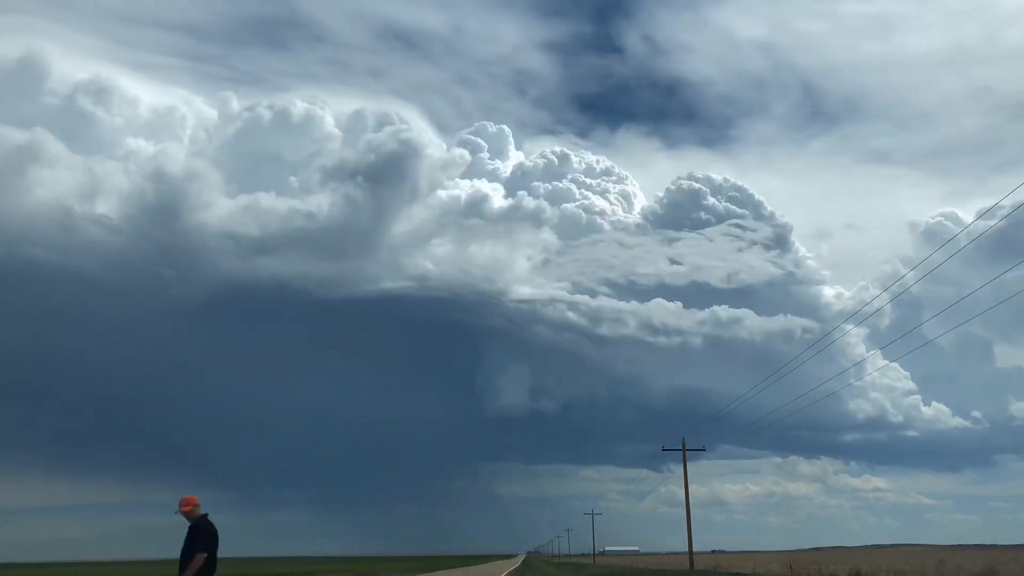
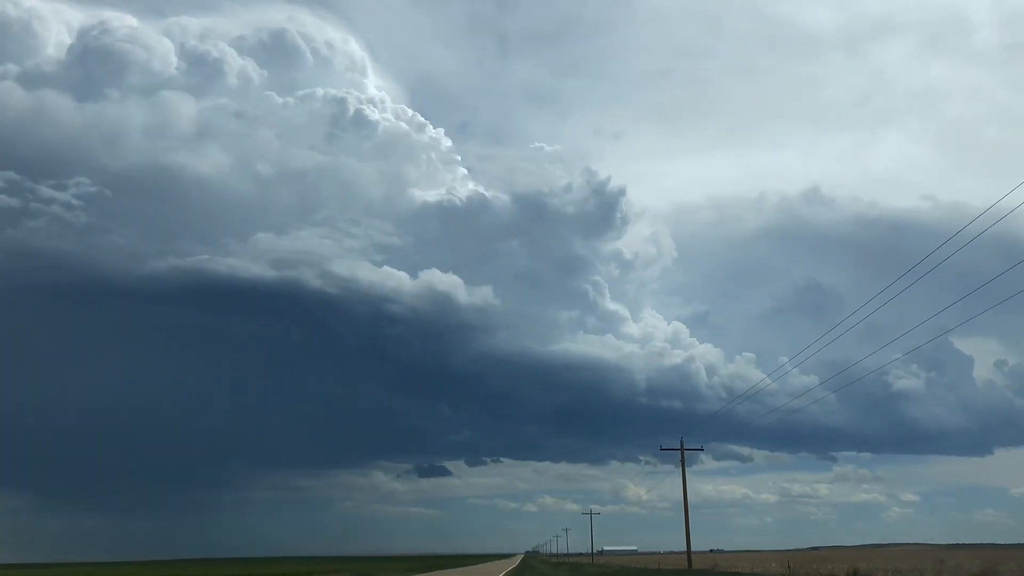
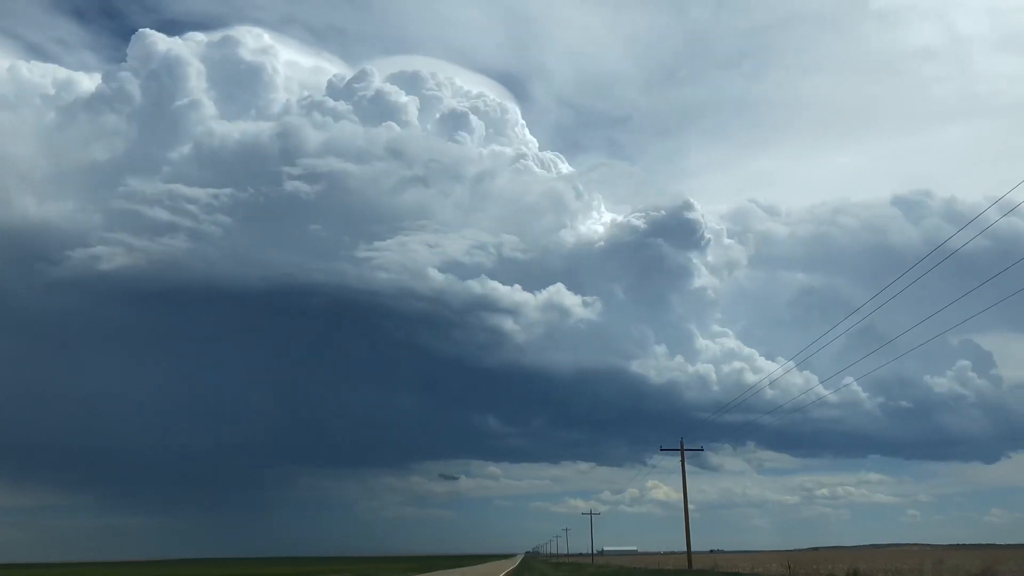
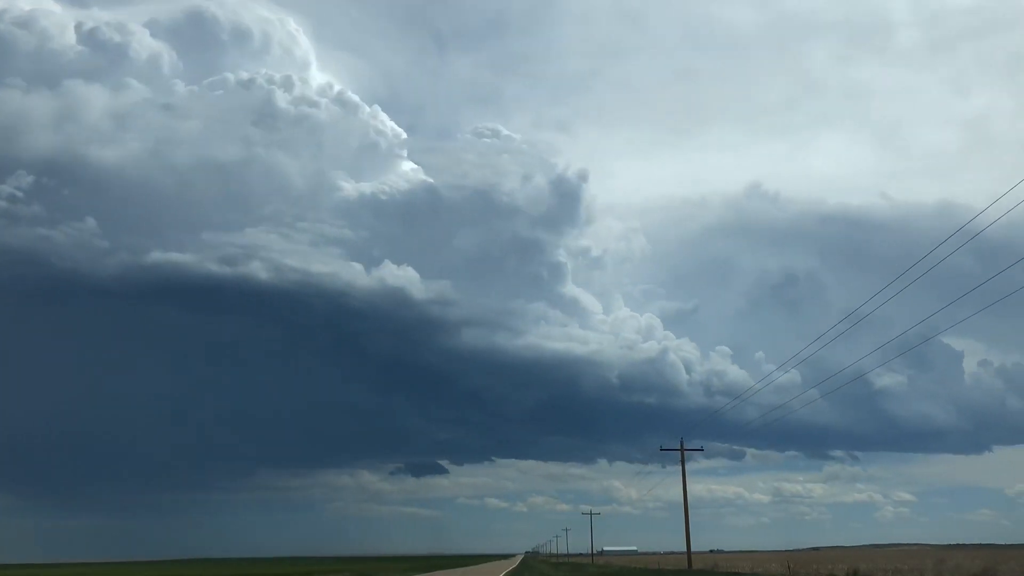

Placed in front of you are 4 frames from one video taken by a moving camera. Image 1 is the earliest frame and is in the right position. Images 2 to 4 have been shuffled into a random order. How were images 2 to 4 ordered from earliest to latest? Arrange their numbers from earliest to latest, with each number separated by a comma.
3, 2, 4
